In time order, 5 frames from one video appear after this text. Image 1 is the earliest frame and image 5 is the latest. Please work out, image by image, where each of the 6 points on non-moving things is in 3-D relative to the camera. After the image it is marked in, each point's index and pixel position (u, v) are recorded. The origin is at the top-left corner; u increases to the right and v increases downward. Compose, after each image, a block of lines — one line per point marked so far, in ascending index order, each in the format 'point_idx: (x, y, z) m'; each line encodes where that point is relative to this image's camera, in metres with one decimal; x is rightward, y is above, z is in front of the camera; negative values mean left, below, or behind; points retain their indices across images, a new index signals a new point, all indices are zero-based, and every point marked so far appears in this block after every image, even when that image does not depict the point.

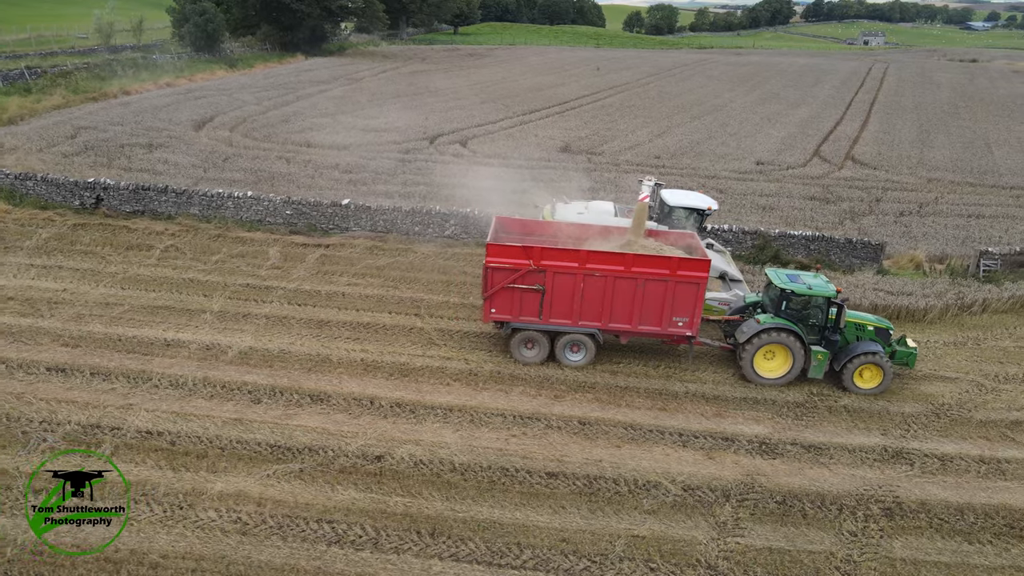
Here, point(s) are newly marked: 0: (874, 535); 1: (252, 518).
0: (+4.1, -2.8, +8.3) m
1: (-2.7, -2.4, +7.5) m
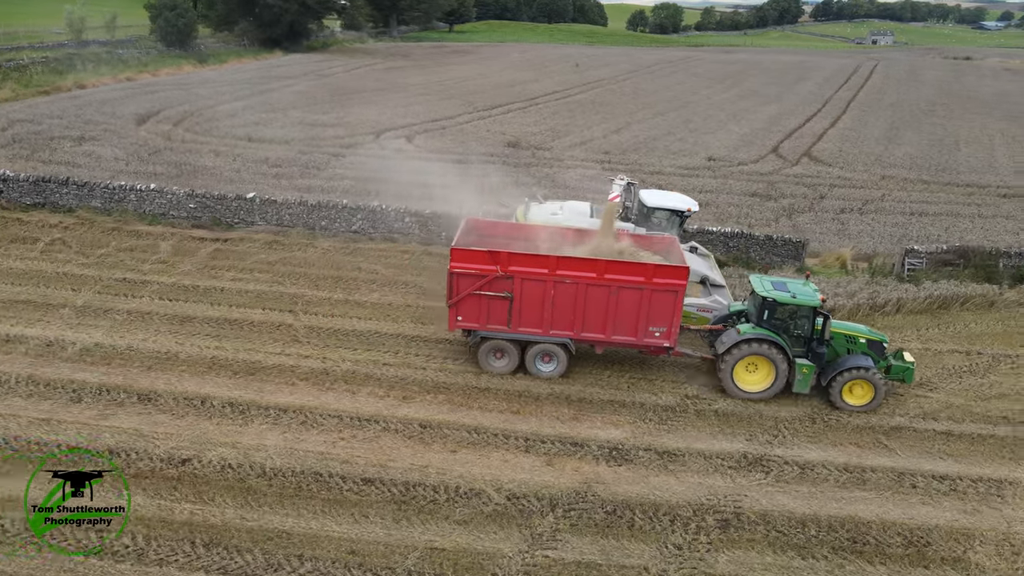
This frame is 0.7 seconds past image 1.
0: (+2.0, -2.8, +7.7) m
1: (-4.8, -2.3, +7.0) m
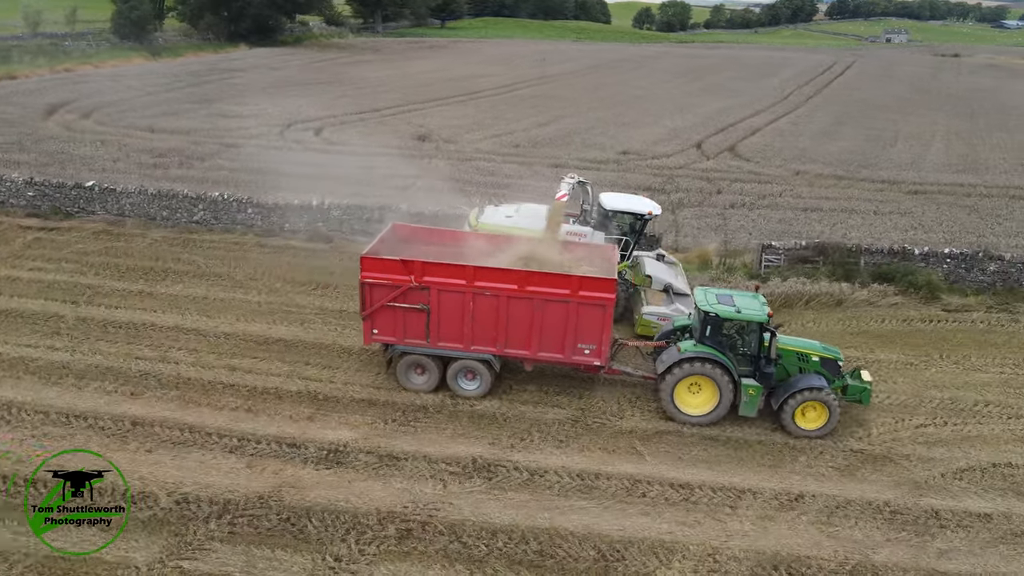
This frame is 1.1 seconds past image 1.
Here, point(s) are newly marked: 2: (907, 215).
0: (-1.5, -2.7, +7.1) m
1: (-8.4, -2.2, +6.5) m
2: (+10.4, +1.9, +18.9) m
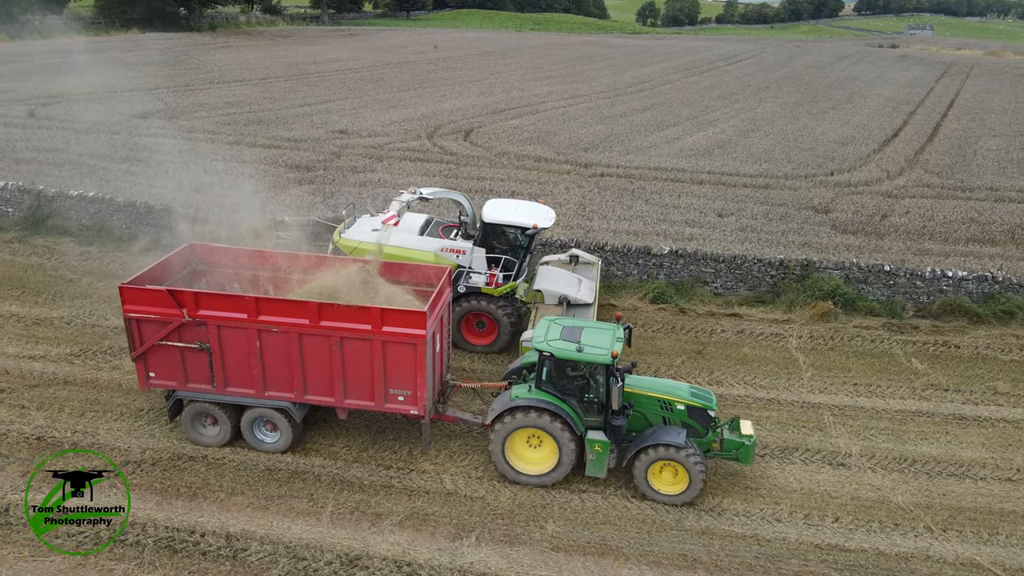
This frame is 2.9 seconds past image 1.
0: (-11.6, -2.2, +6.3) m
1: (-18.5, -1.5, +6.0) m
2: (+0.8, +2.2, +17.7) m
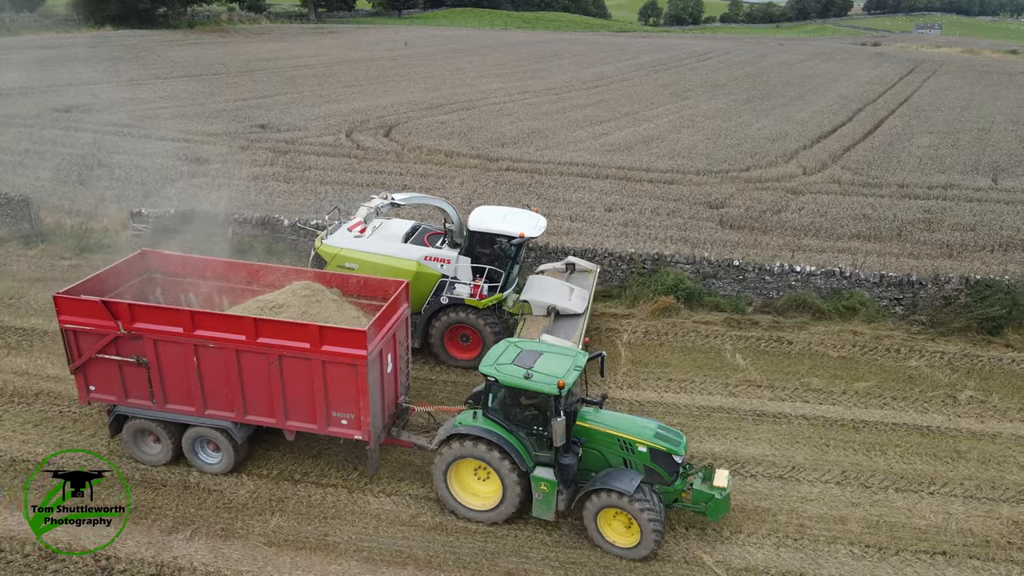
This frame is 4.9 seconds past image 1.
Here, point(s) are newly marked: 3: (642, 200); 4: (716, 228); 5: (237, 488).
0: (-14.4, -2.0, +6.3) m
1: (-21.3, -1.3, +6.0) m
2: (-1.9, +2.4, +17.5) m
3: (+3.1, +2.1, +17.4) m
4: (+4.5, +1.3, +15.8) m
5: (-3.0, -2.2, +7.8) m
